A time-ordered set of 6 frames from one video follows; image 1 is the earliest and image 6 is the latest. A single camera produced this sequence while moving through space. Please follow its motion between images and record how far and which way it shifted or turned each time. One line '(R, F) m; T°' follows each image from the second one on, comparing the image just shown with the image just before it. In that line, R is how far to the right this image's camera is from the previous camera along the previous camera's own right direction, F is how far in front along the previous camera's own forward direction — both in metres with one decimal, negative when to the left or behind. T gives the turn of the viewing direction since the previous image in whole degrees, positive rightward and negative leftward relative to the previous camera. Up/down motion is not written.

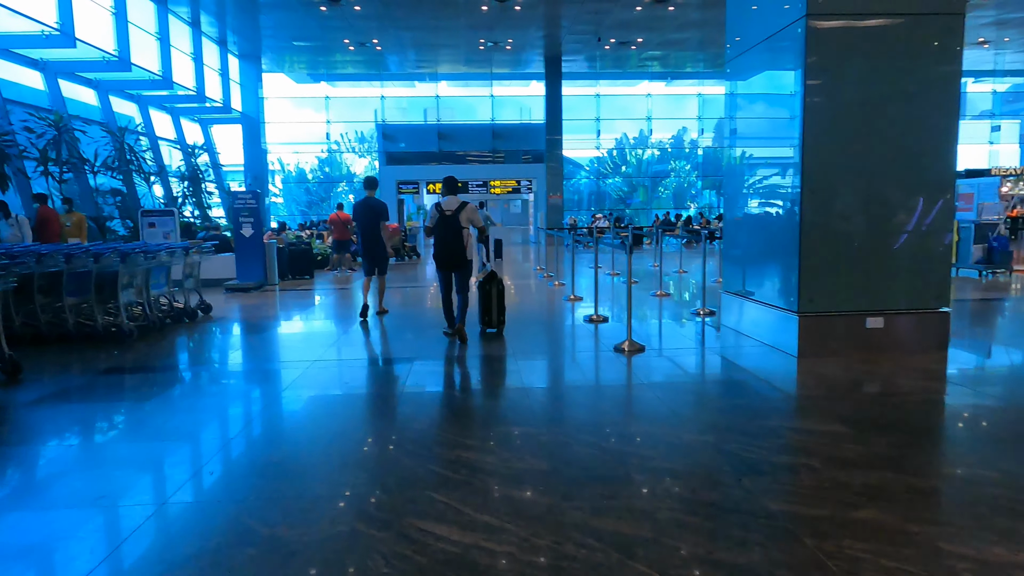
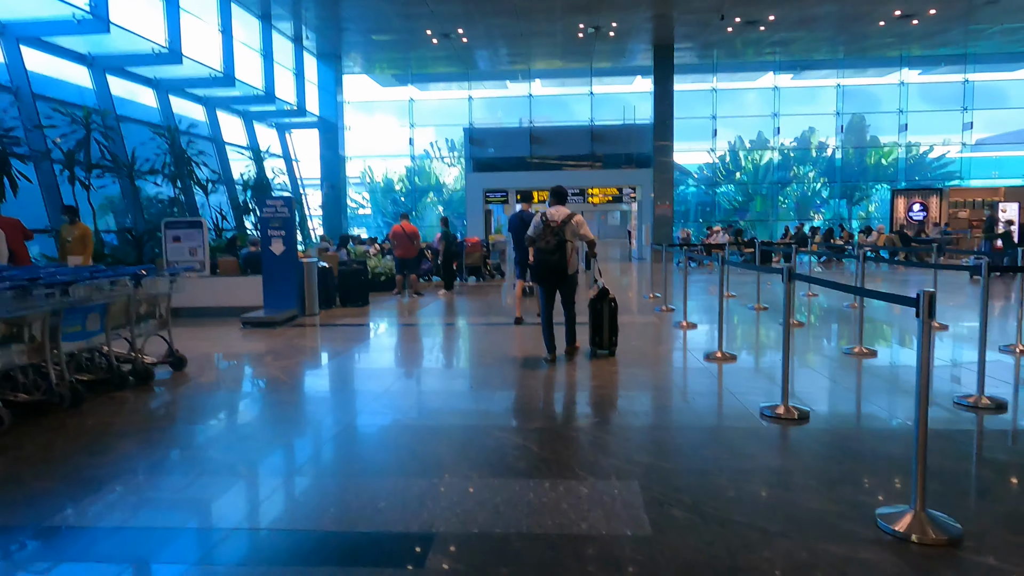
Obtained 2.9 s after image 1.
(-0.1, +2.6) m; -8°
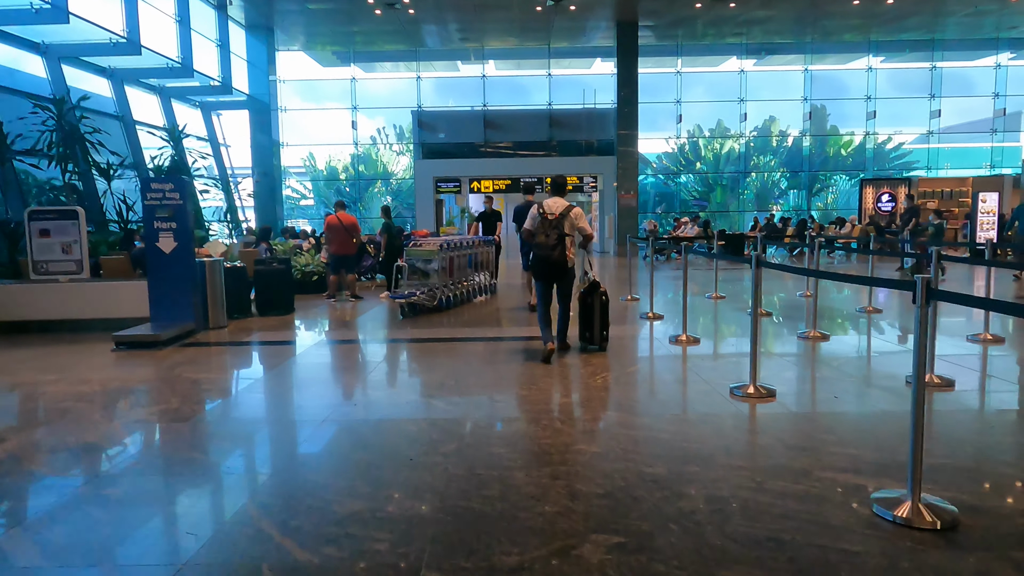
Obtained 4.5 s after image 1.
(0.0, +1.4) m; +4°
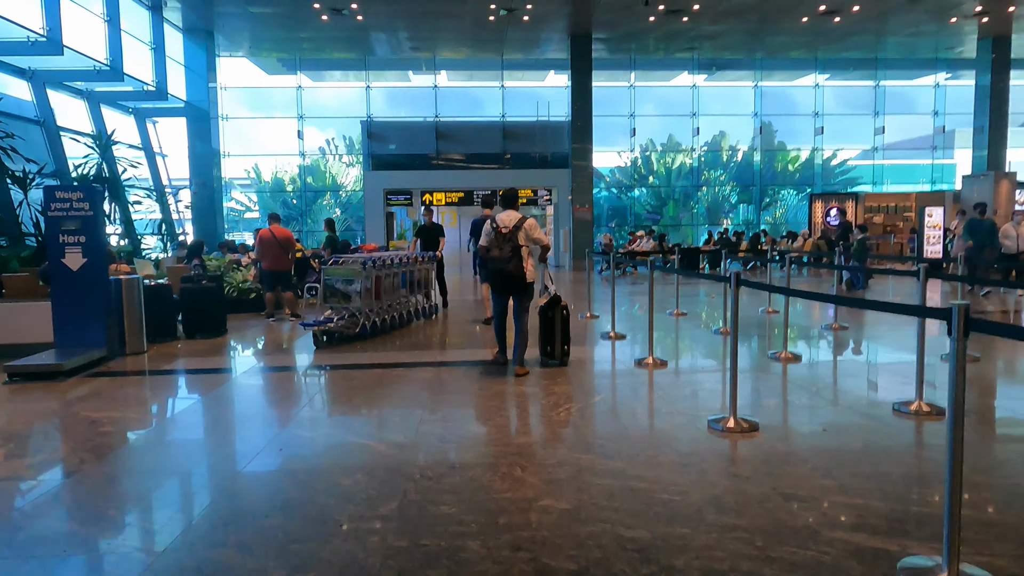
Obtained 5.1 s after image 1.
(0.0, +0.5) m; +4°
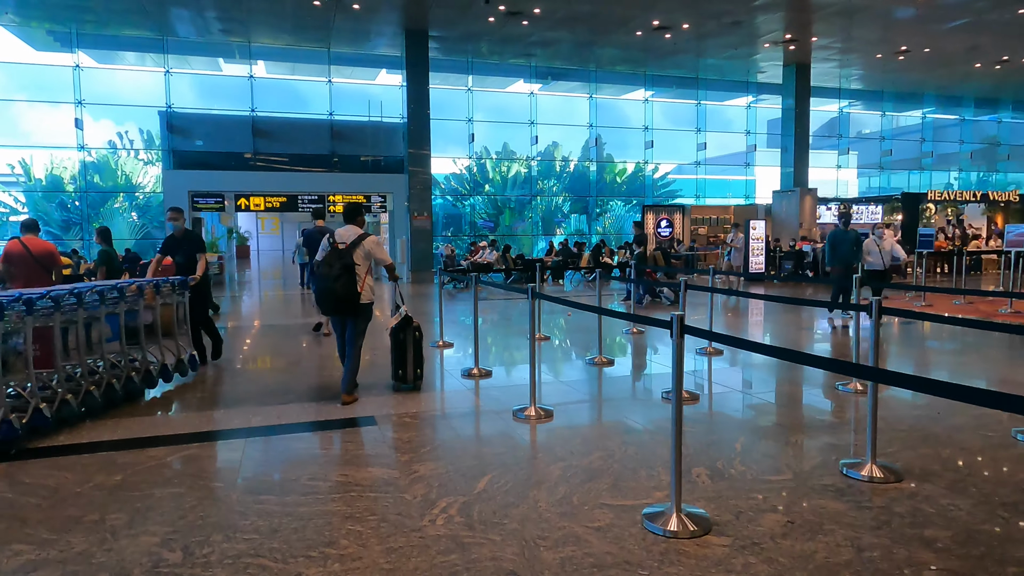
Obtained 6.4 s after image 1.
(-0.1, +1.1) m; +14°
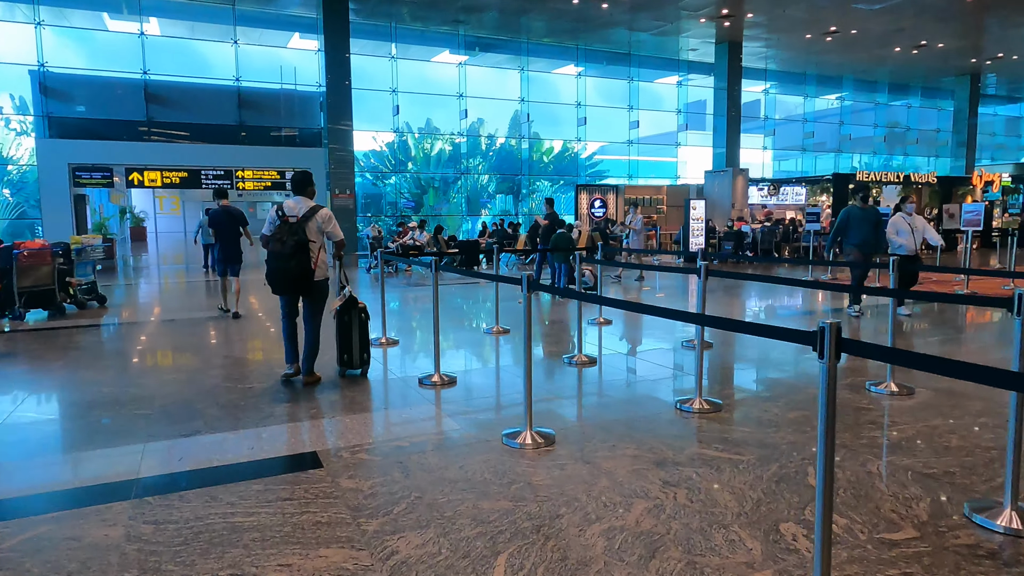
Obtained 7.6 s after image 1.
(-0.3, +1.0) m; +7°
